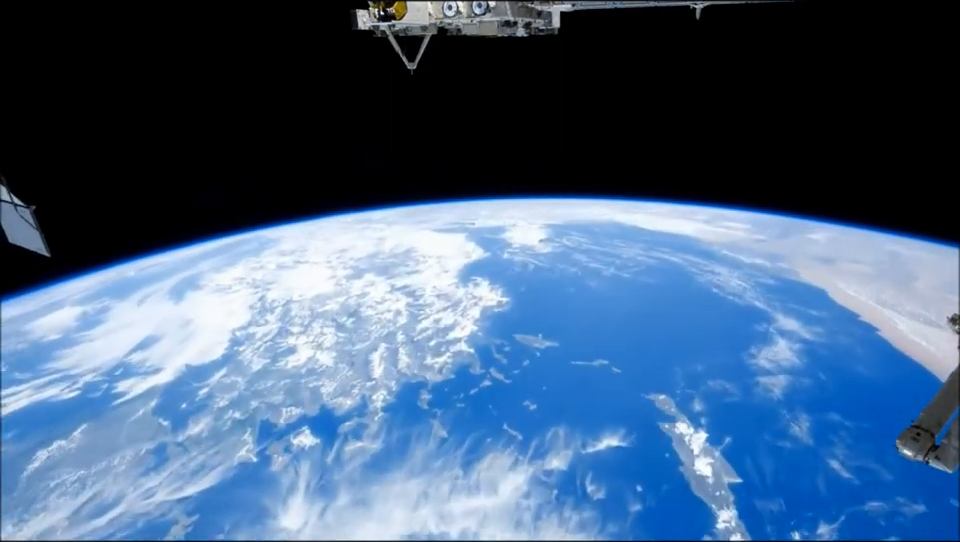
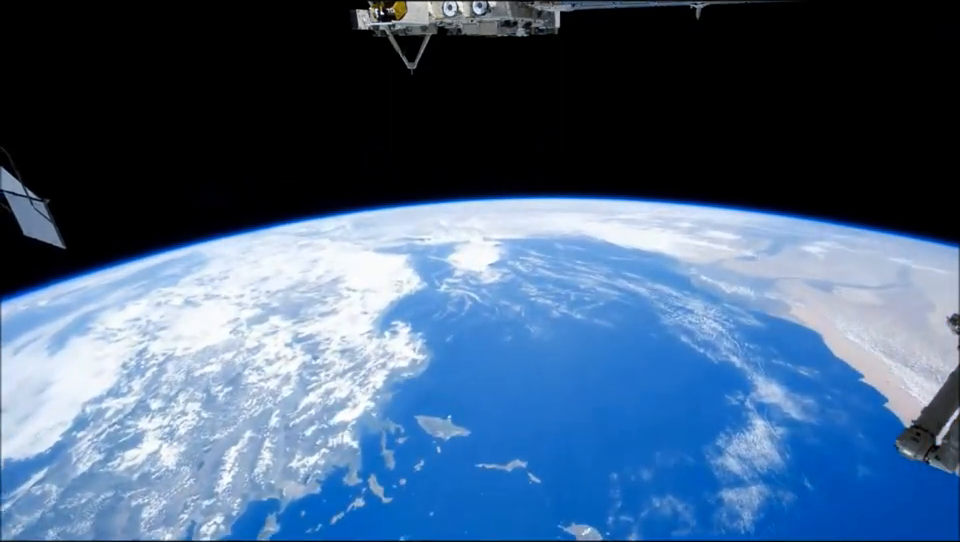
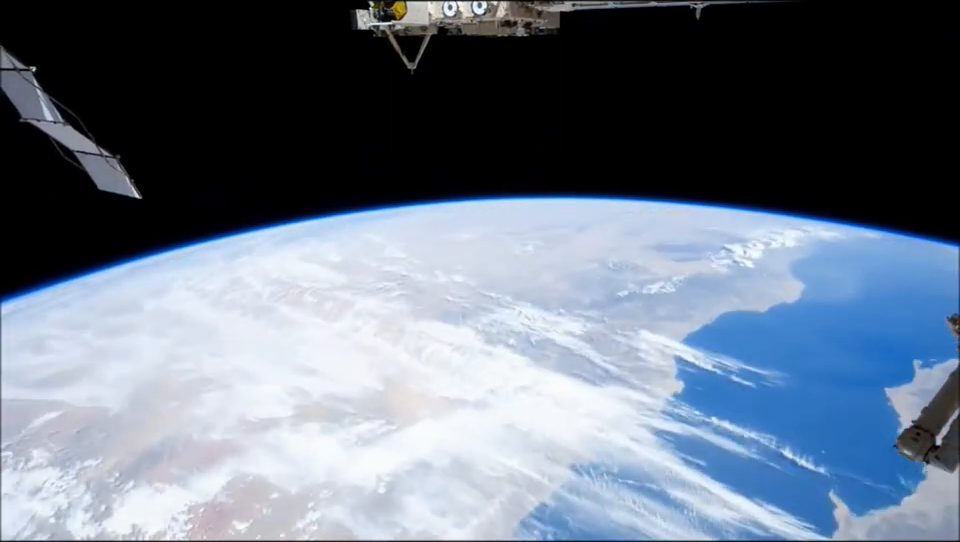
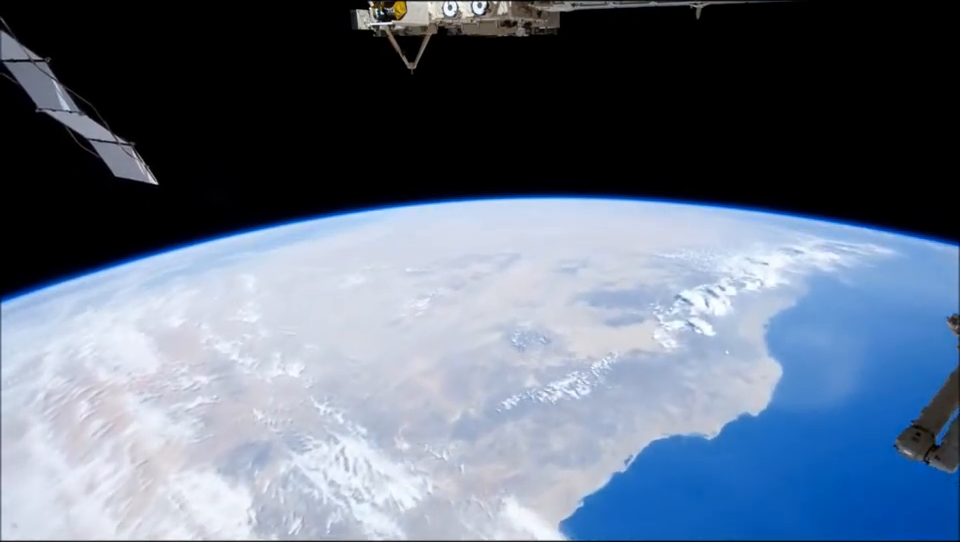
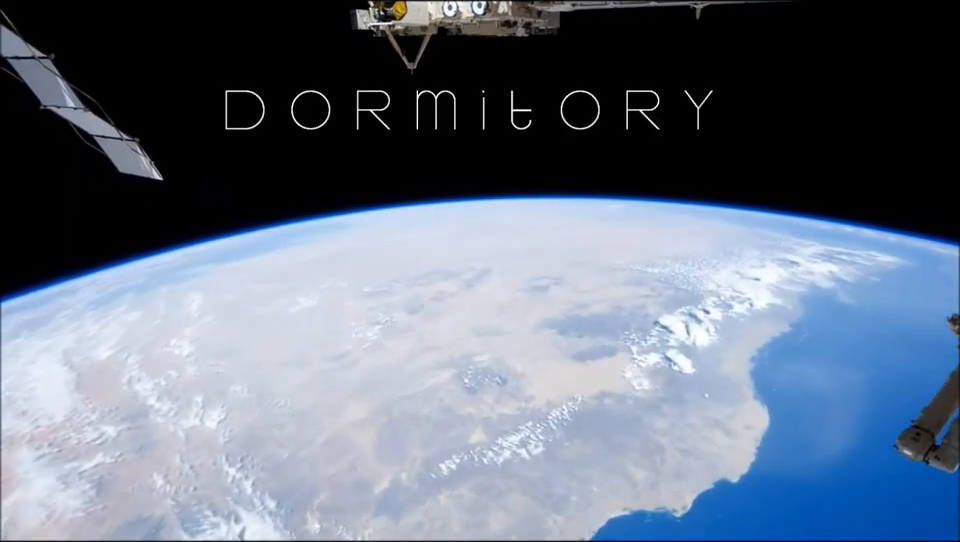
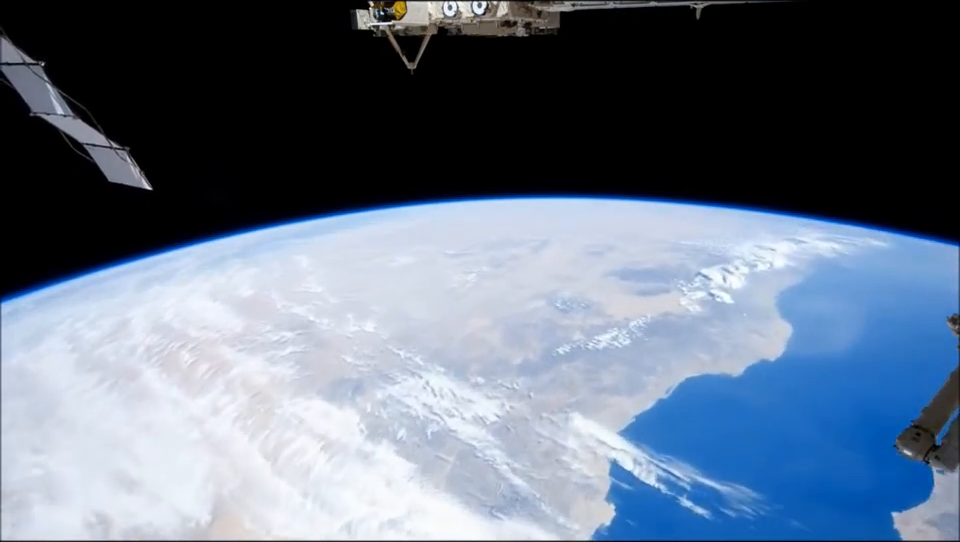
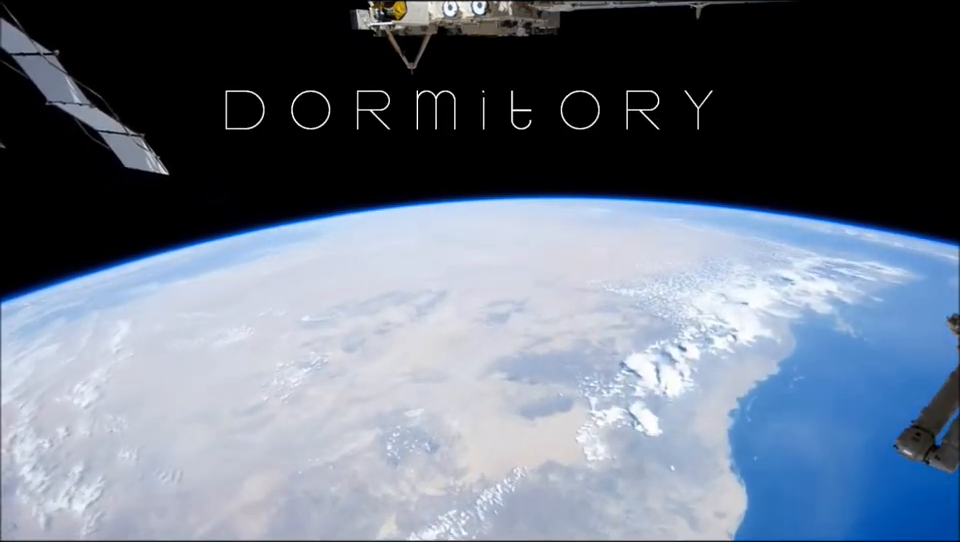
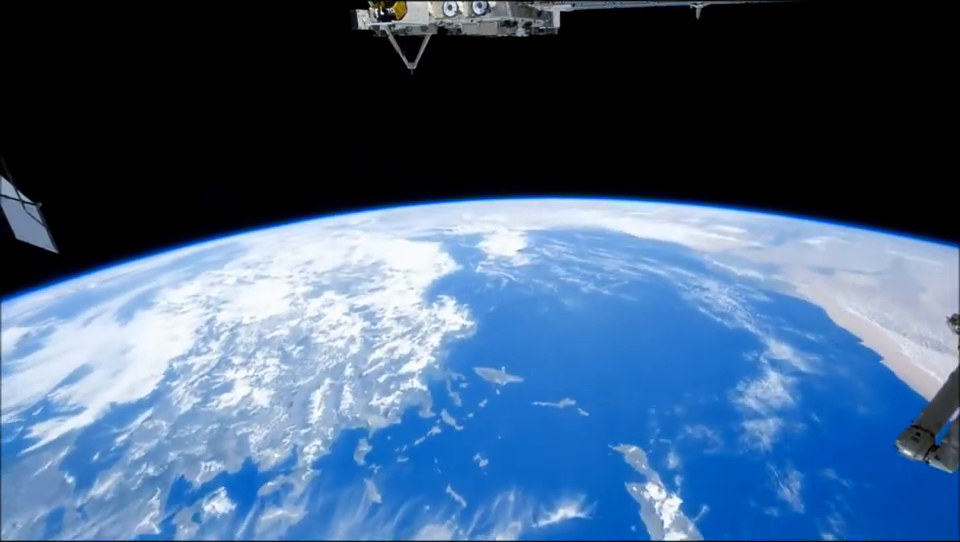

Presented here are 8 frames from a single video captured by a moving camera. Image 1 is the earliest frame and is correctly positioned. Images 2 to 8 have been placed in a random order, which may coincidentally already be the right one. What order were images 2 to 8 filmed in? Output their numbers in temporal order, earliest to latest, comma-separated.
8, 2, 3, 6, 4, 5, 7
